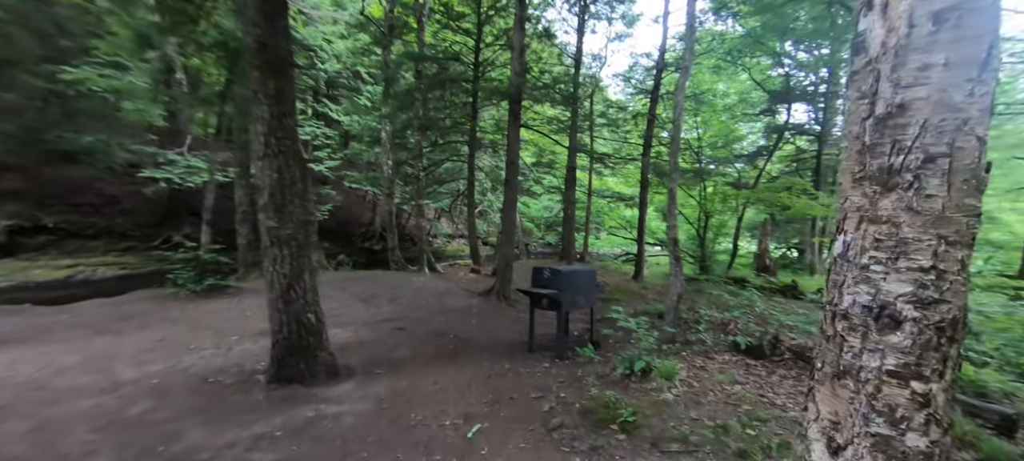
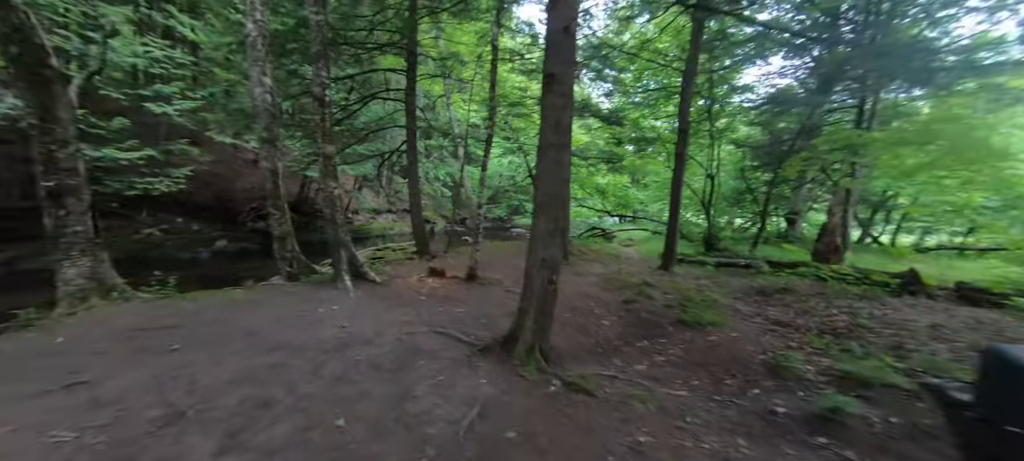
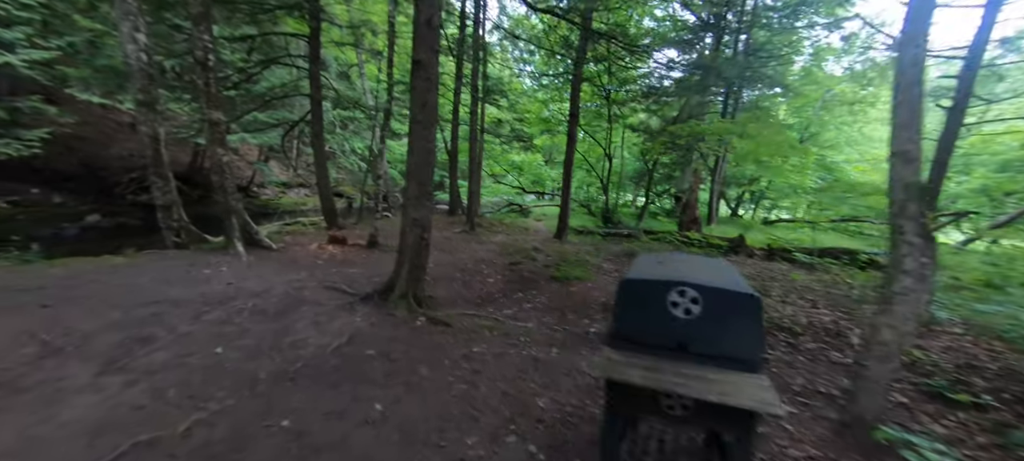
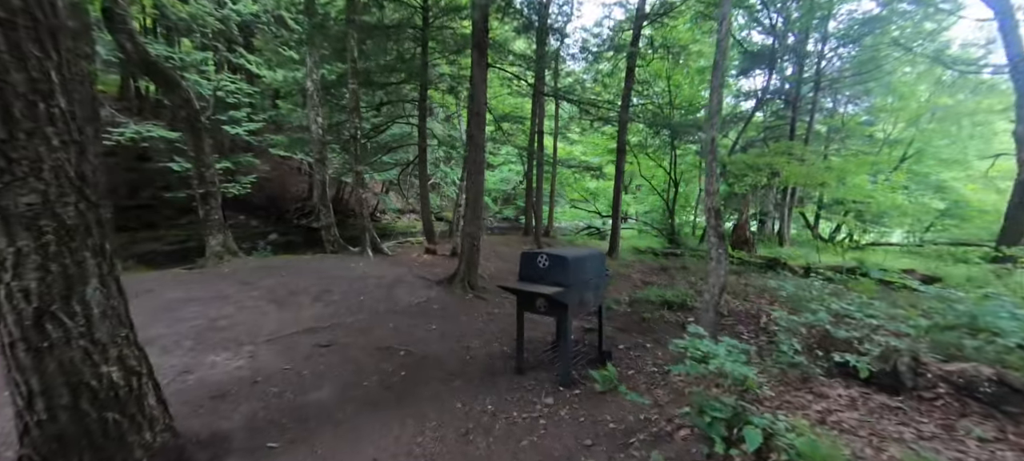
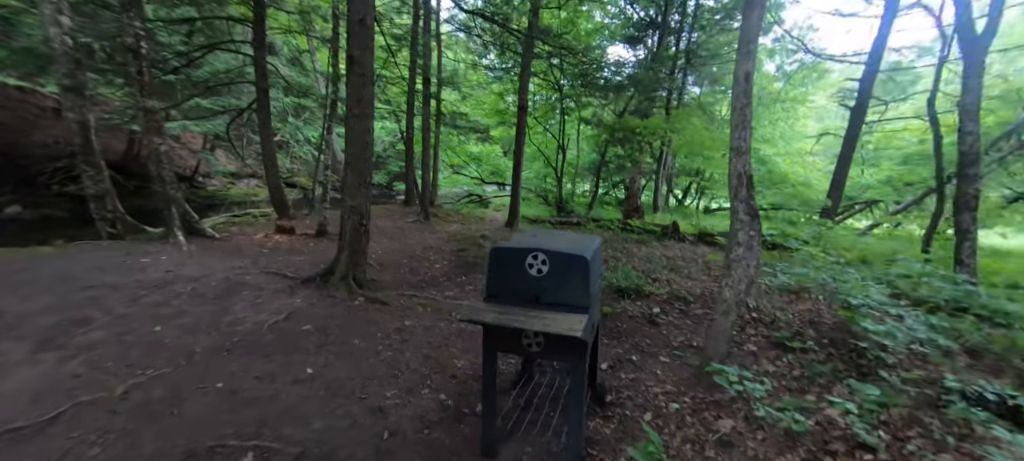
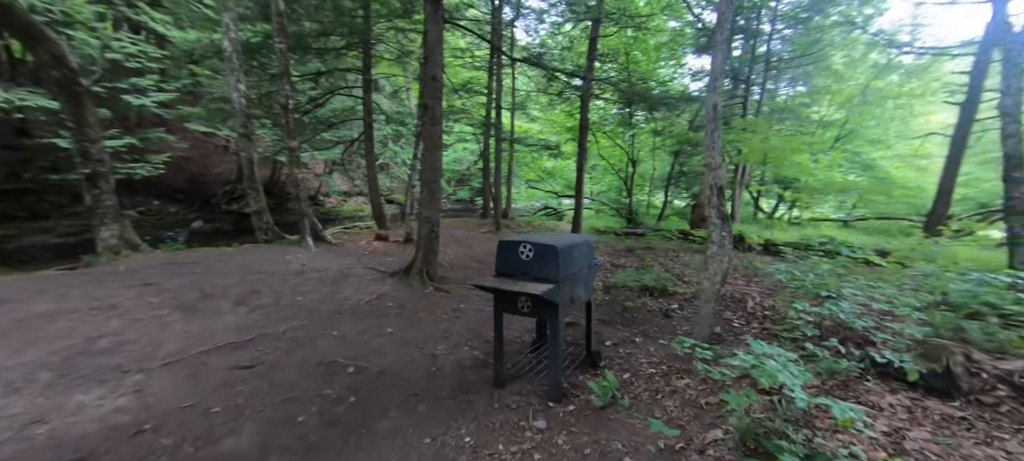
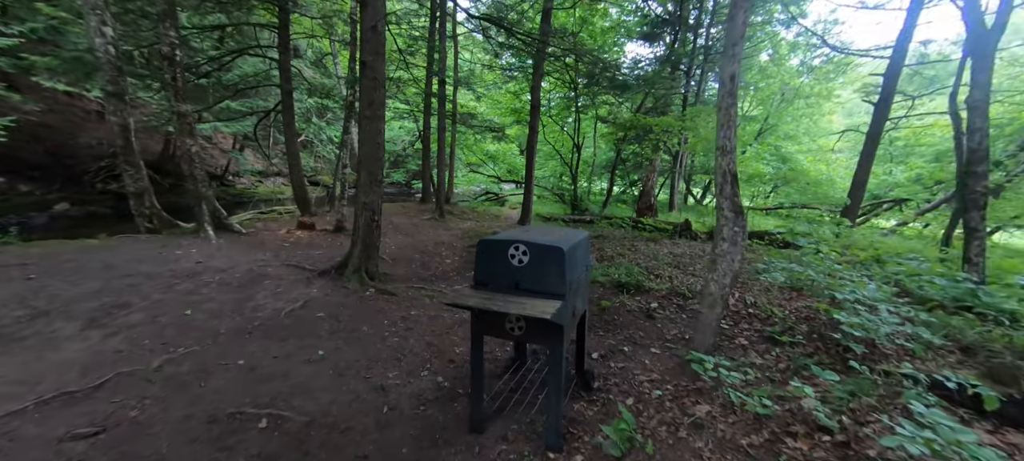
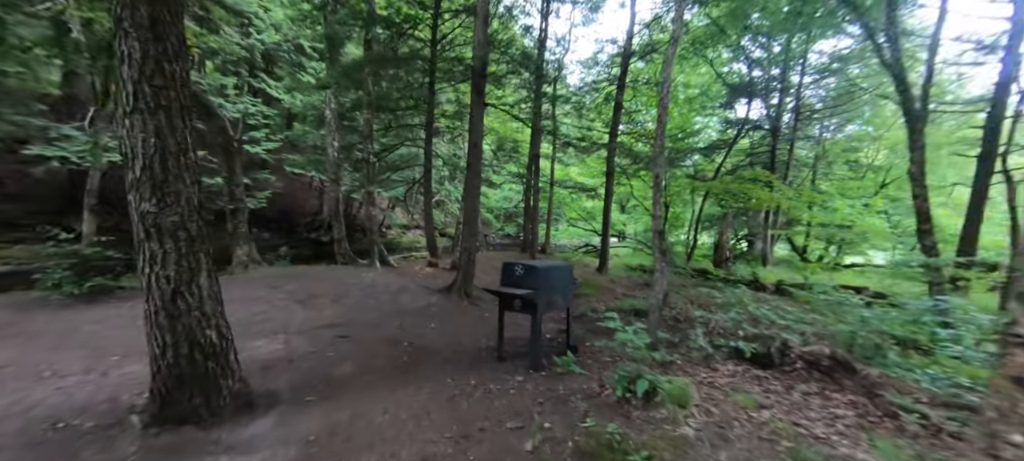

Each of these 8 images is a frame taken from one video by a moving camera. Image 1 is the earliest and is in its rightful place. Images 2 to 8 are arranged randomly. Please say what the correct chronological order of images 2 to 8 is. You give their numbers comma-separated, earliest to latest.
8, 4, 6, 7, 5, 3, 2
